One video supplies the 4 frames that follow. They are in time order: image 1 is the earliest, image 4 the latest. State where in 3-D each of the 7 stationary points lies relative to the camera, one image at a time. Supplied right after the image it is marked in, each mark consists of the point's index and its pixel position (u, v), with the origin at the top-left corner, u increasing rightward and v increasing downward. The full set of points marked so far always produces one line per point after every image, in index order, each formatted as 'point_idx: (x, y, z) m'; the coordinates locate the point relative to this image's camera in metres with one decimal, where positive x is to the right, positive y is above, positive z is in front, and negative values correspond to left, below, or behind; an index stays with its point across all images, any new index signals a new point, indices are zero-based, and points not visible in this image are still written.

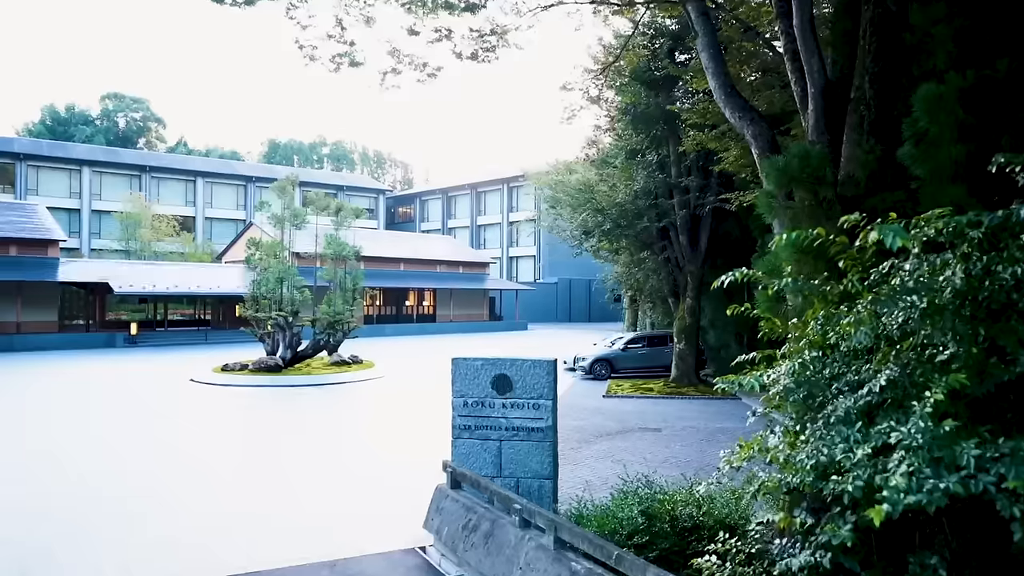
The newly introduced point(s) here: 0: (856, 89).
0: (+2.9, +1.7, +6.1) m
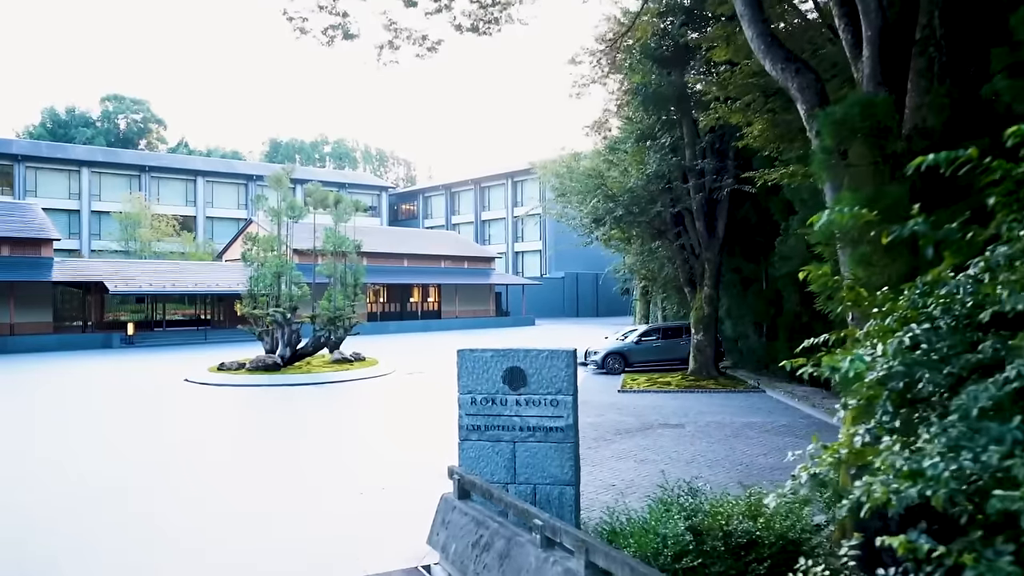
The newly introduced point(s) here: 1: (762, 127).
0: (+3.0, +1.9, +5.2) m
1: (+3.8, +2.5, +11.0) m
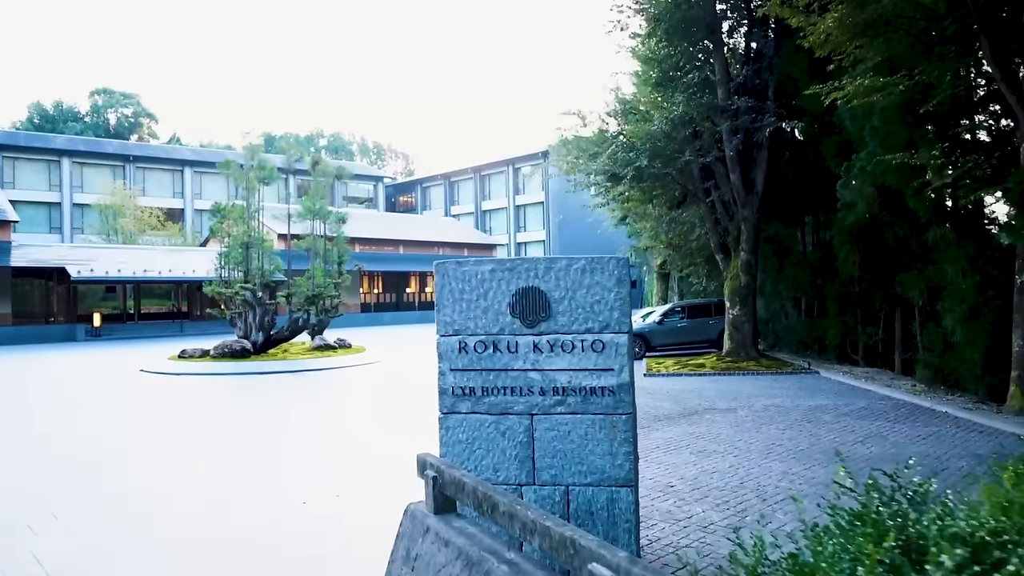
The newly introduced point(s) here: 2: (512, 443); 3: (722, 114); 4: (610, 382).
0: (+3.0, +2.6, +2.8) m
1: (+3.8, +3.2, +8.5) m
2: (0.0, -0.8, +3.7) m
3: (+4.2, +3.4, +14.2) m
4: (+0.5, -0.5, +3.6) m
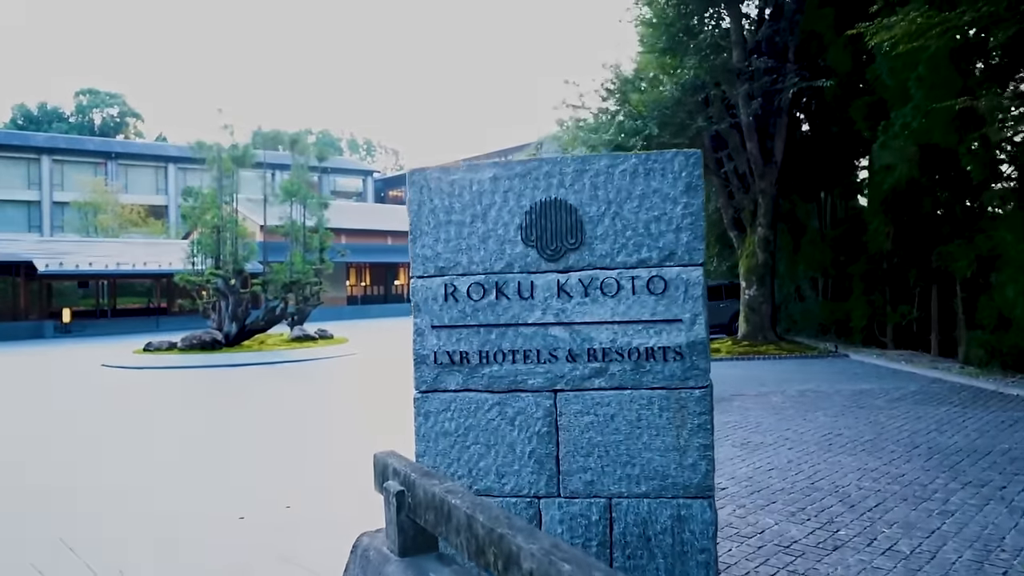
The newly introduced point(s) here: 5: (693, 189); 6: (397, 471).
0: (+3.0, +2.9, +1.6) m
1: (+3.8, +3.5, +7.3) m
2: (+0.1, -0.5, +2.5) m
3: (+4.1, +3.8, +13.0) m
4: (+0.5, -0.2, +2.4) m
5: (+0.6, +0.3, +2.3) m
6: (-0.3, -0.5, +2.1) m
